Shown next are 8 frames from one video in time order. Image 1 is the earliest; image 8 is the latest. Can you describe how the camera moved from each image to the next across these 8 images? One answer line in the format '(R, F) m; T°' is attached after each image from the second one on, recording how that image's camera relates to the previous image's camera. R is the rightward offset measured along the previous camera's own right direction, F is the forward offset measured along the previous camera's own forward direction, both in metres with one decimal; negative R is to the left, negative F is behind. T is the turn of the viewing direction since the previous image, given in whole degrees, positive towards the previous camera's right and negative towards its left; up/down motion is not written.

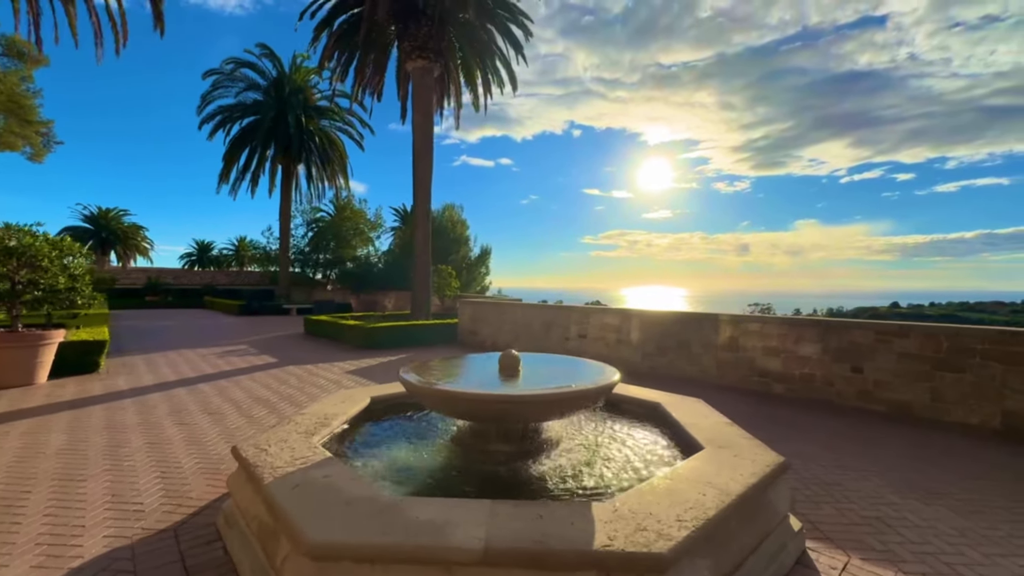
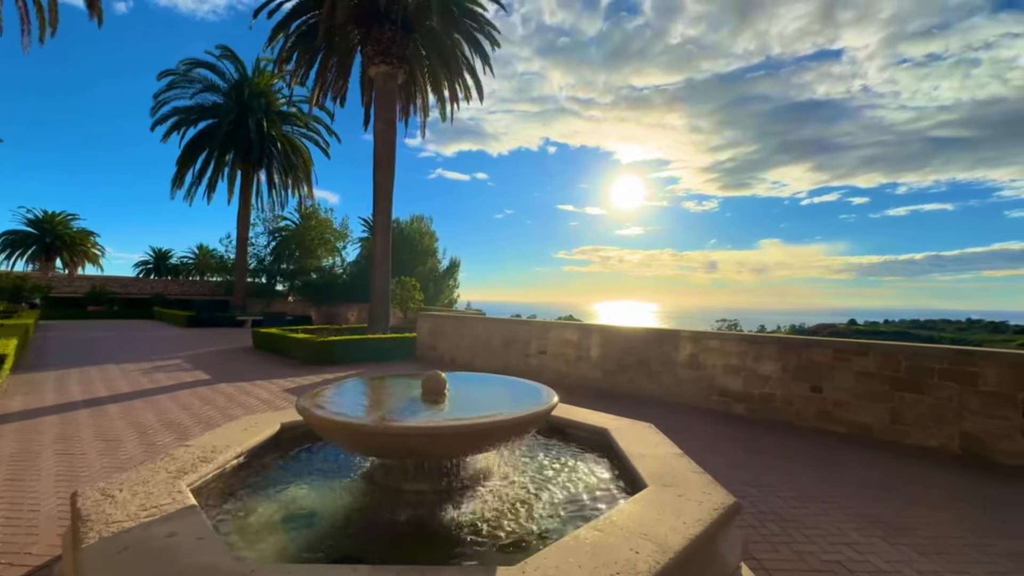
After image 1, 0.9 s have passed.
(+0.3, +0.3) m; +3°
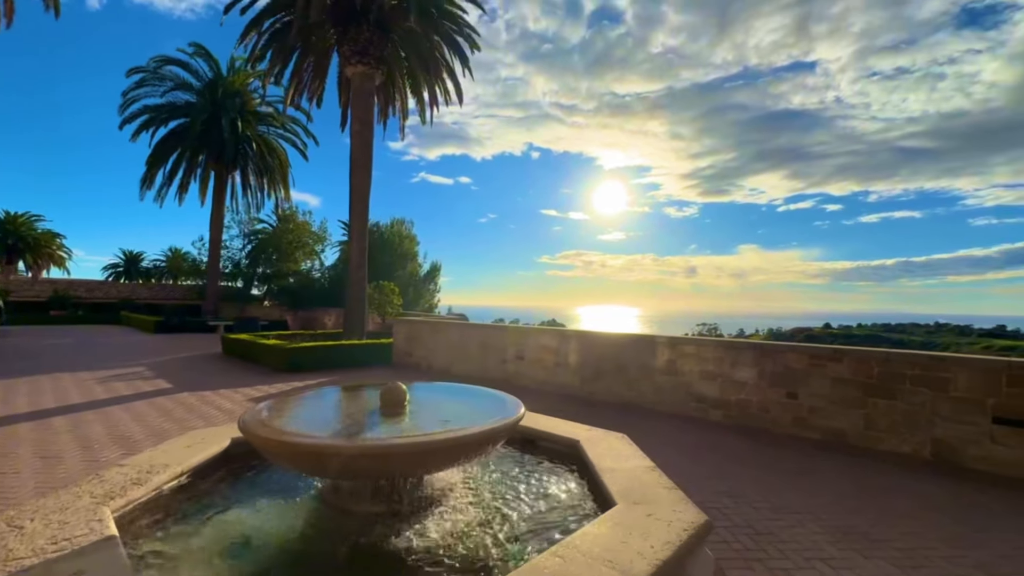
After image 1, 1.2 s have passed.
(+0.1, +0.1) m; +2°
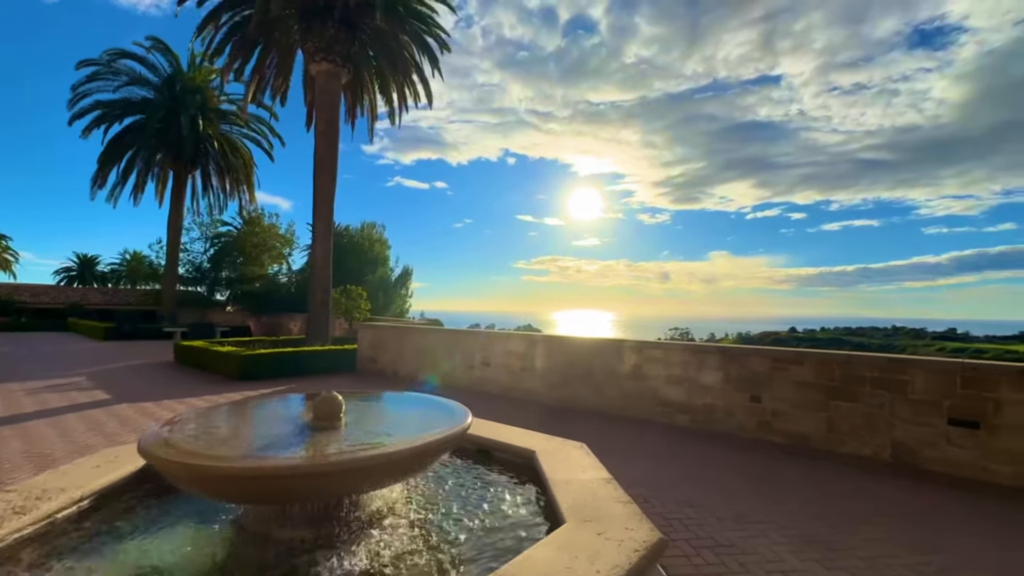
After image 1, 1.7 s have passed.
(+0.1, +0.2) m; +3°
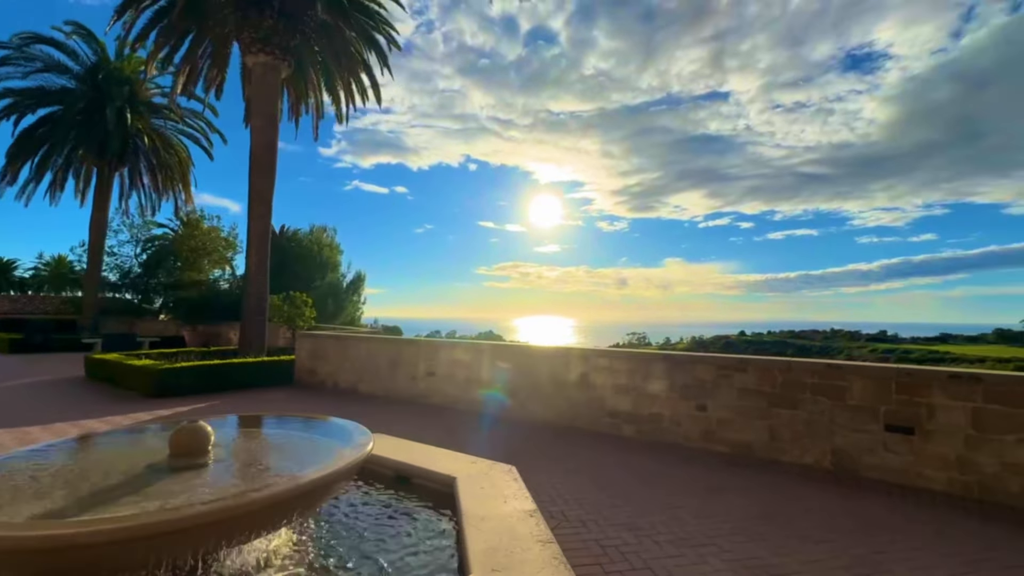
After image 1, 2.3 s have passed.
(+0.2, +0.3) m; +5°
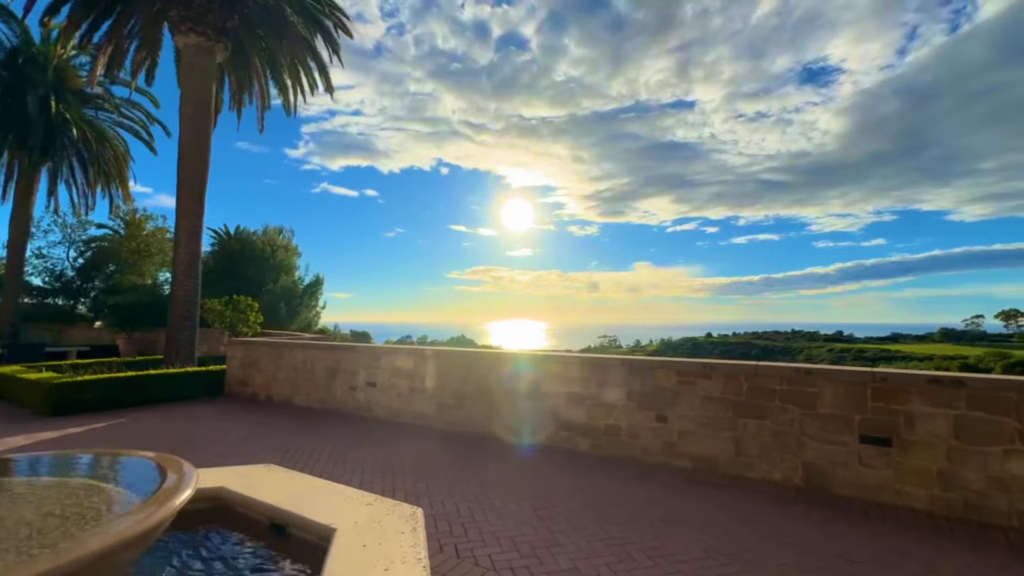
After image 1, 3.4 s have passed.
(+0.3, +0.6) m; +4°
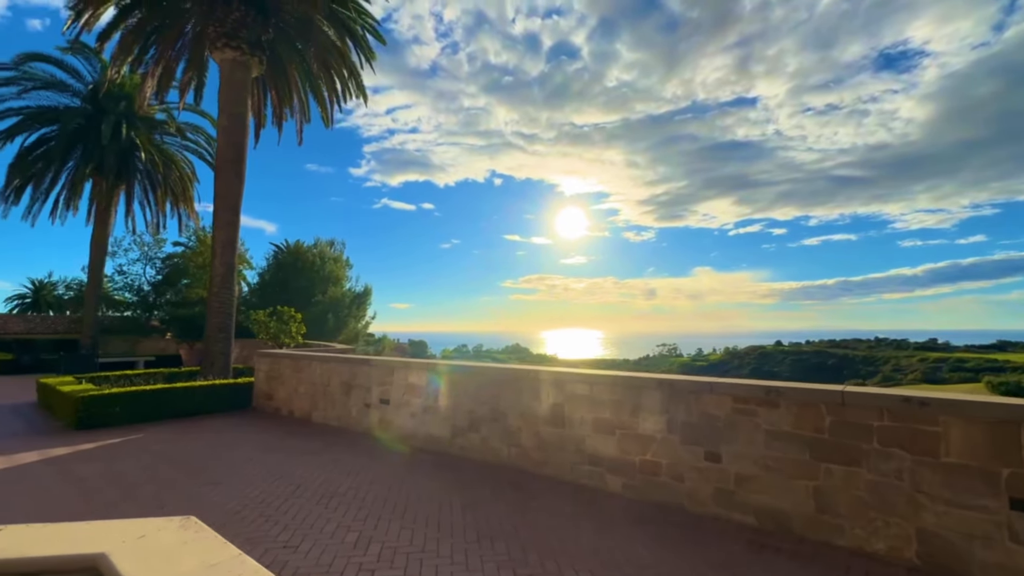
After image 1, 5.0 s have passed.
(+0.4, +0.7) m; -7°
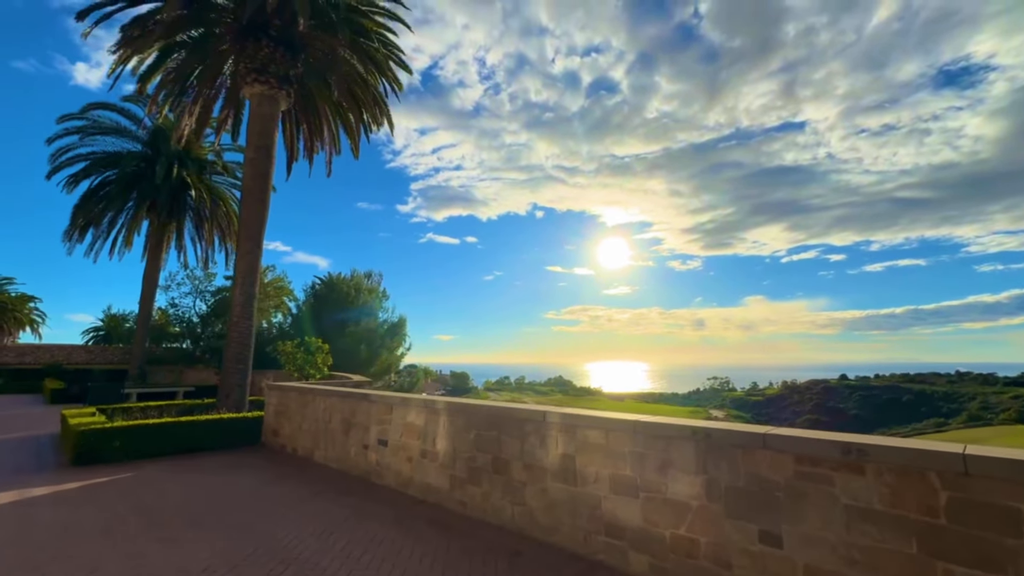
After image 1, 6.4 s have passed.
(+0.3, +0.7) m; -5°
